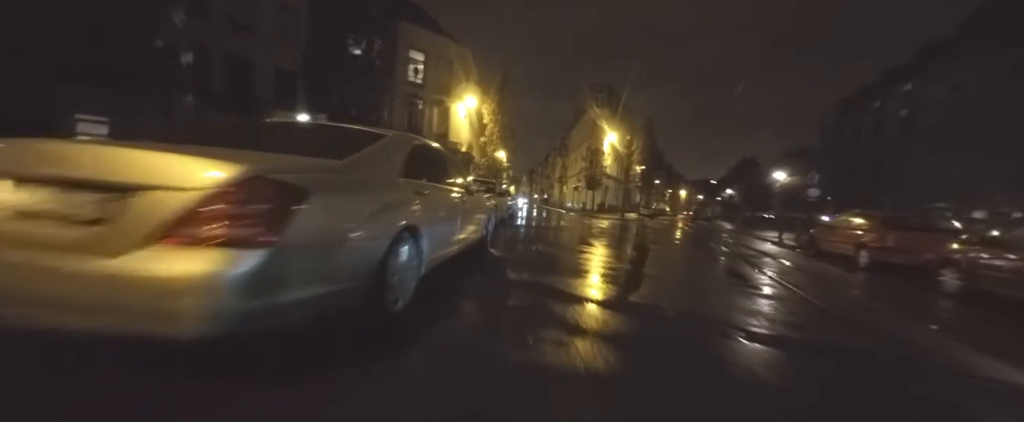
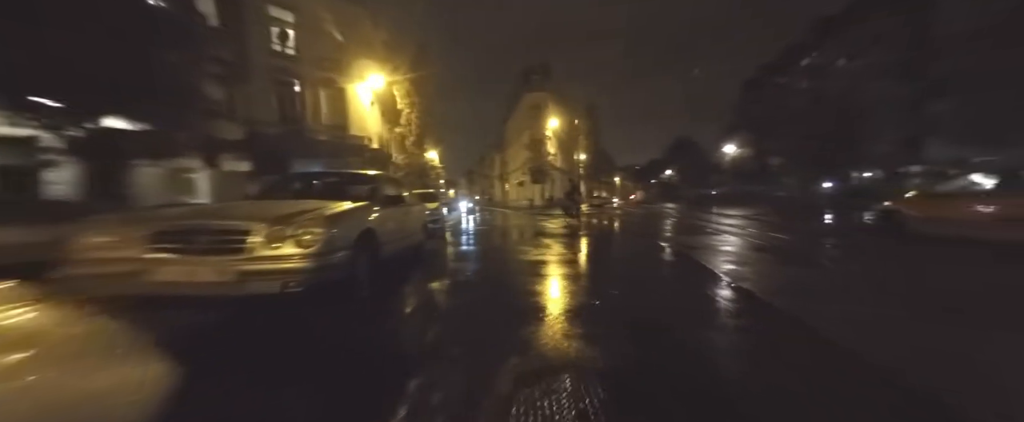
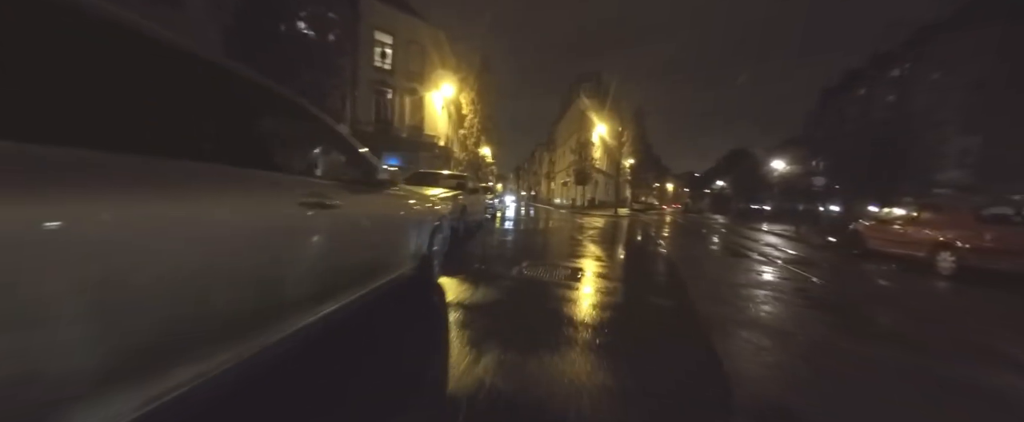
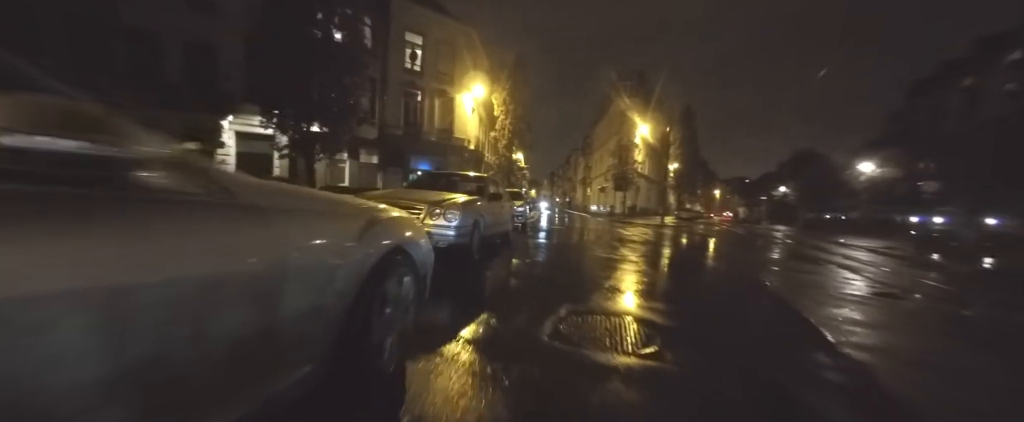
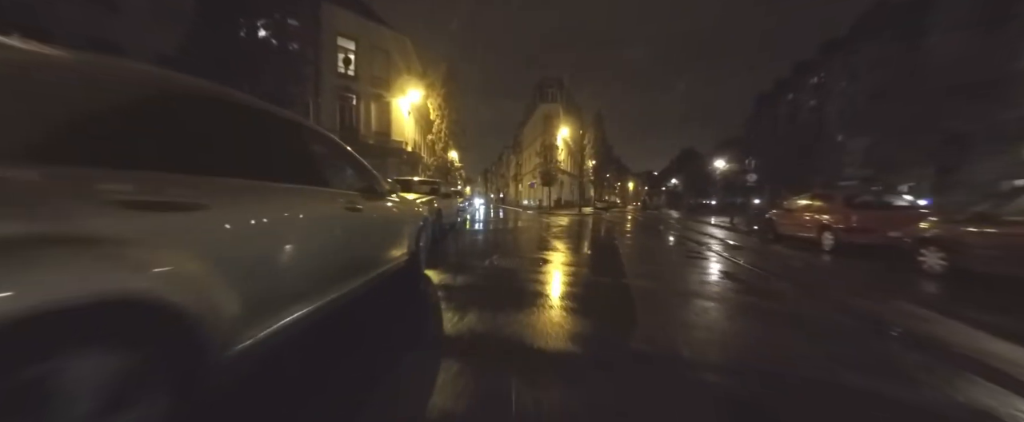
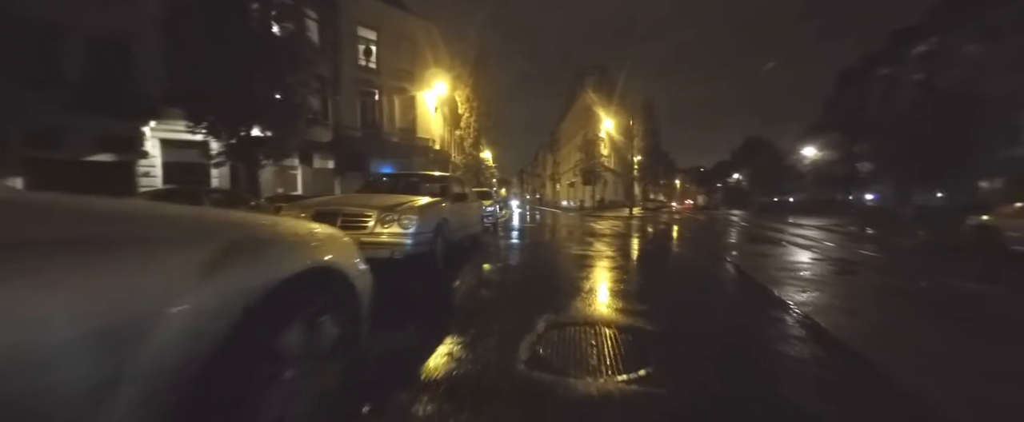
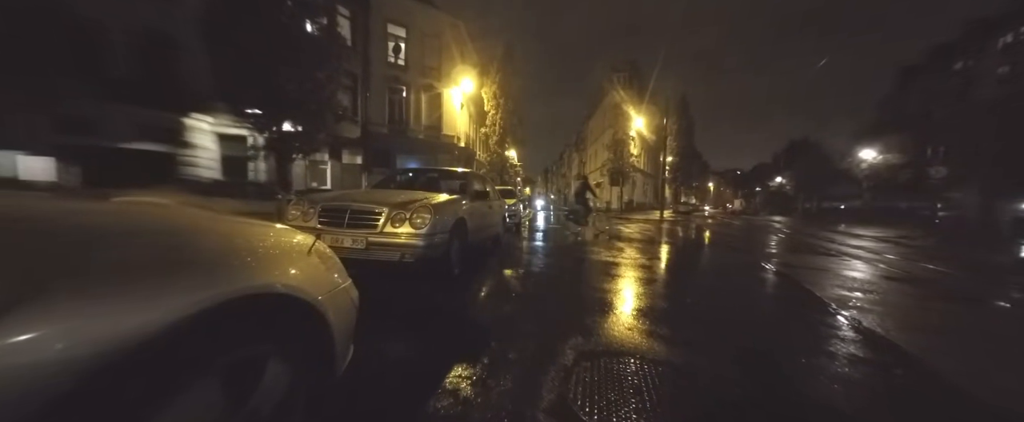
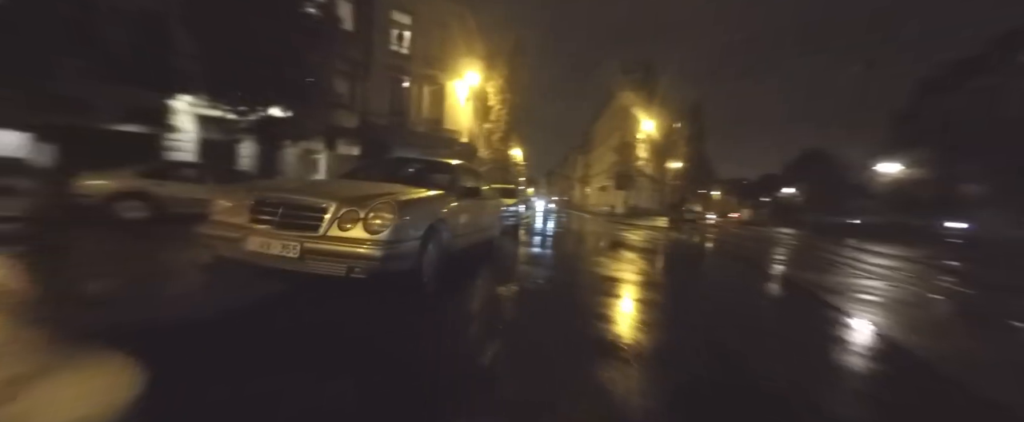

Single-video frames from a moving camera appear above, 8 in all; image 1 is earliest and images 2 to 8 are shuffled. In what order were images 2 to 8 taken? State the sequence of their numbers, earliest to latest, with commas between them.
5, 3, 4, 6, 7, 2, 8
